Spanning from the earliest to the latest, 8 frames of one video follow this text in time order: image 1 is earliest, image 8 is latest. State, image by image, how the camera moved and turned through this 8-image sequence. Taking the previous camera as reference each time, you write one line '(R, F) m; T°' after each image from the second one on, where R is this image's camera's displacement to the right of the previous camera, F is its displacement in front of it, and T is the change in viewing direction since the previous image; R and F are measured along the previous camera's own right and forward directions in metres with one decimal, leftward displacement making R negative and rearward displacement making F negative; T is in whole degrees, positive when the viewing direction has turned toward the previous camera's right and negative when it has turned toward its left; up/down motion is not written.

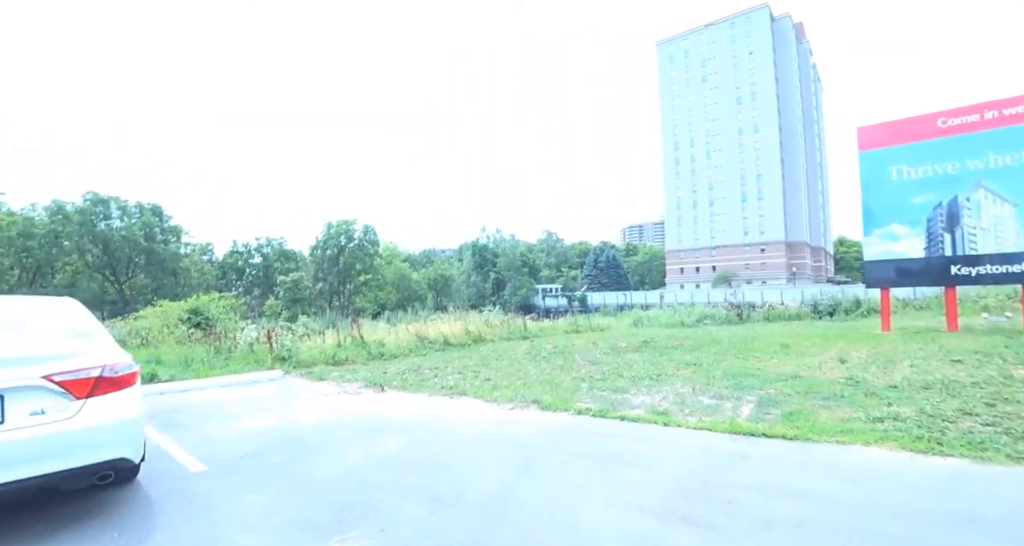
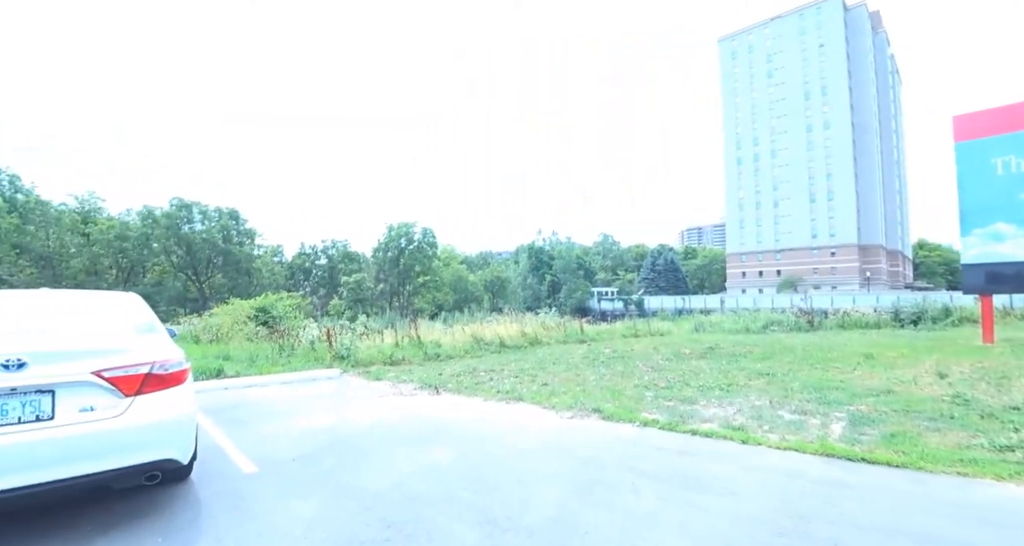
(0.0, +0.3) m; -6°
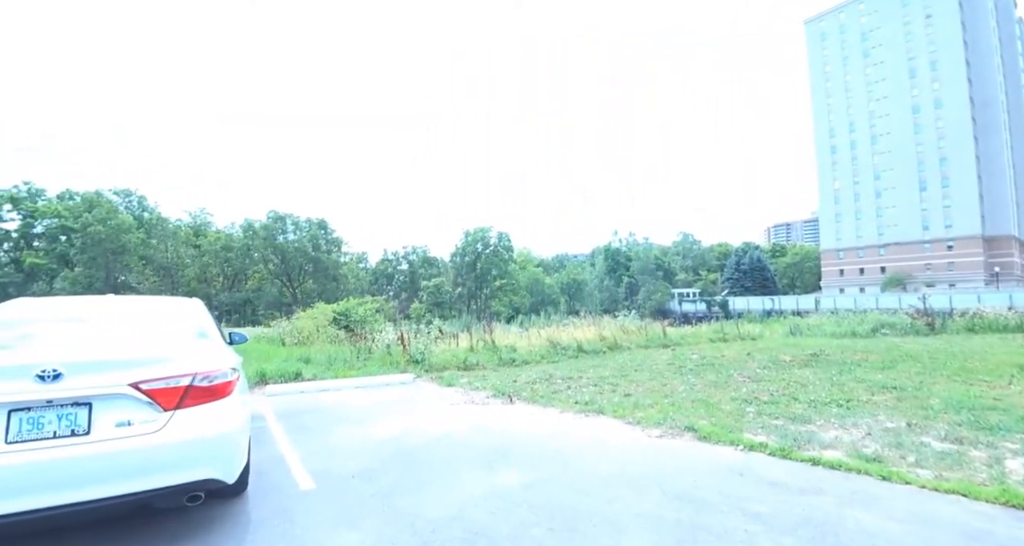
(0.0, +0.5) m; -9°
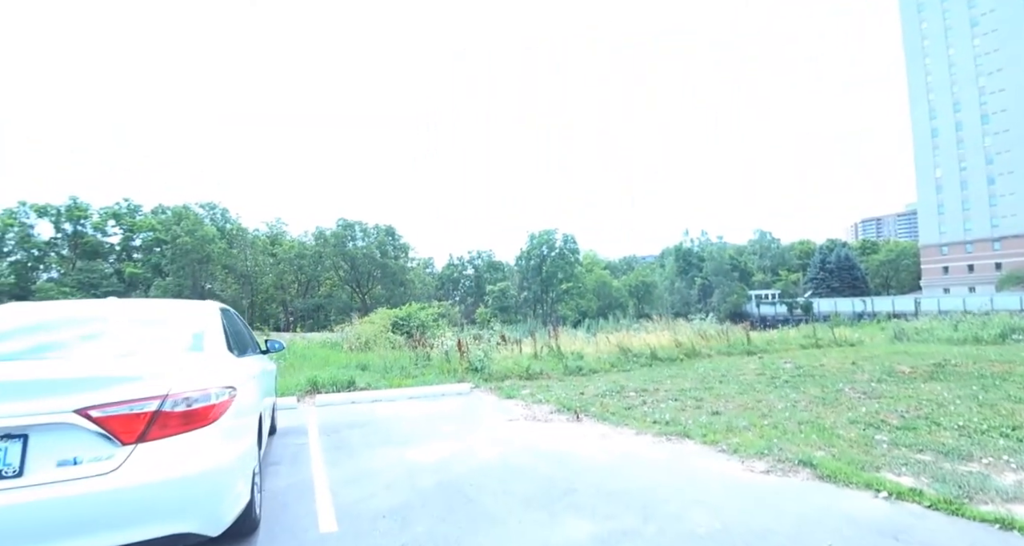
(0.0, +0.7) m; -8°
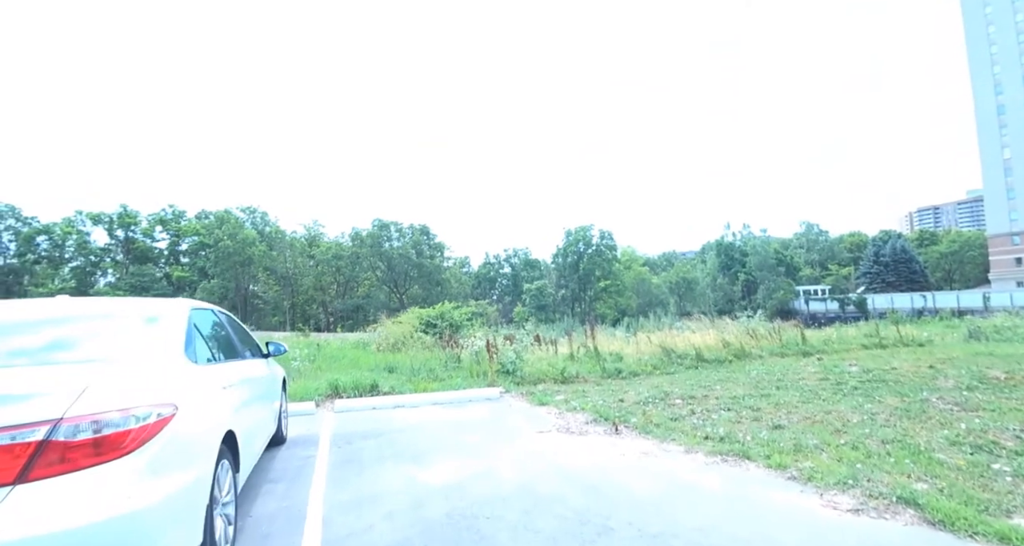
(+0.1, +0.6) m; -4°
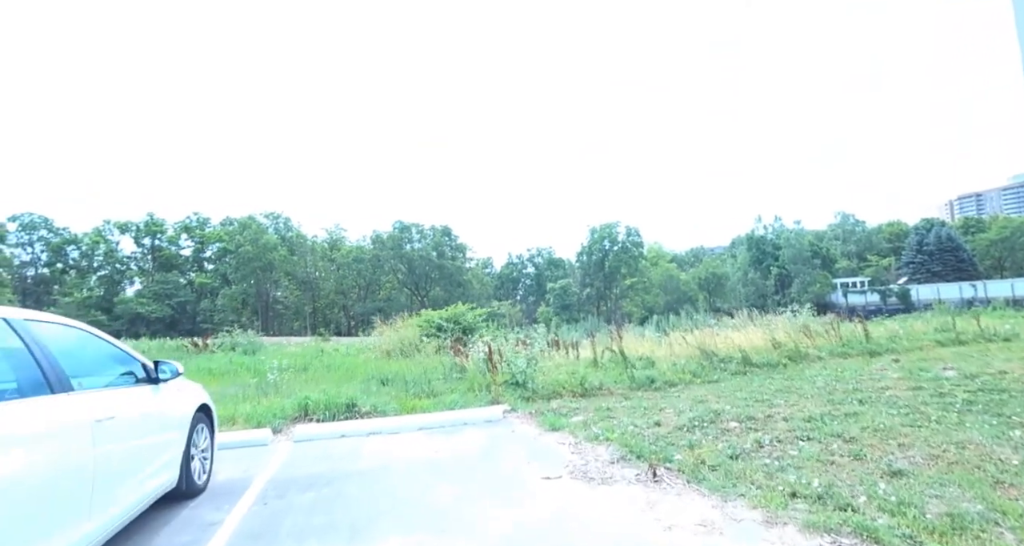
(+0.3, +1.4) m; -3°
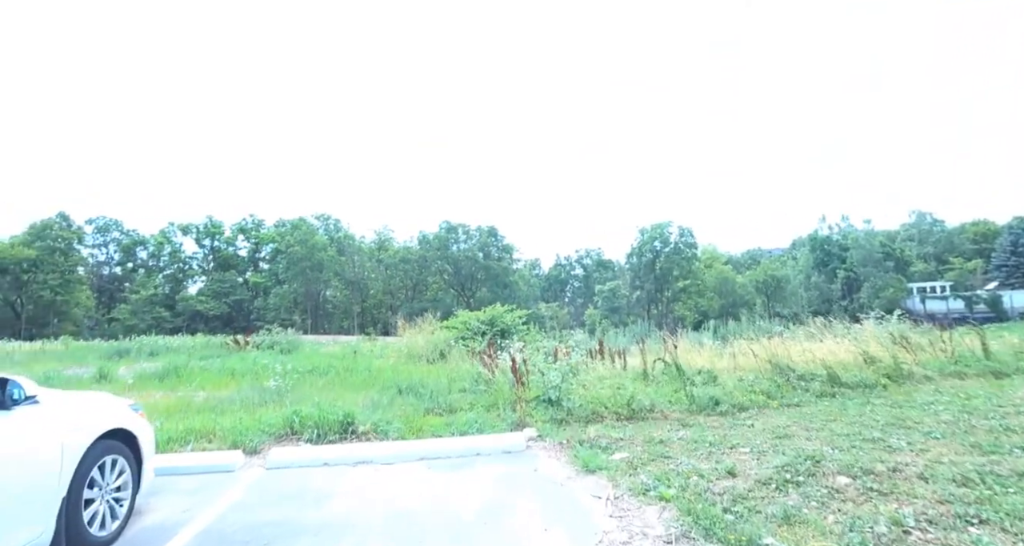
(+0.2, +1.2) m; -6°
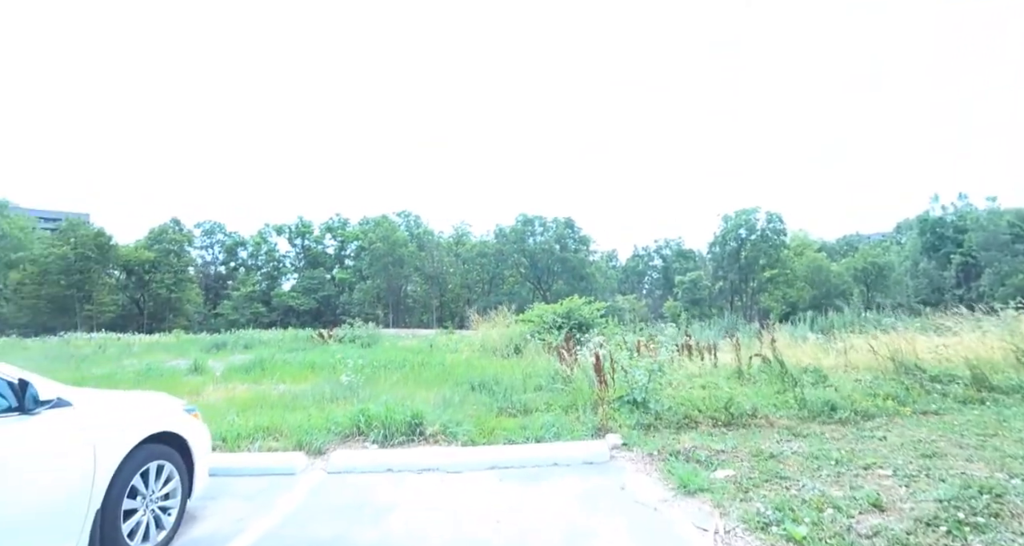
(0.0, +0.5) m; -9°
